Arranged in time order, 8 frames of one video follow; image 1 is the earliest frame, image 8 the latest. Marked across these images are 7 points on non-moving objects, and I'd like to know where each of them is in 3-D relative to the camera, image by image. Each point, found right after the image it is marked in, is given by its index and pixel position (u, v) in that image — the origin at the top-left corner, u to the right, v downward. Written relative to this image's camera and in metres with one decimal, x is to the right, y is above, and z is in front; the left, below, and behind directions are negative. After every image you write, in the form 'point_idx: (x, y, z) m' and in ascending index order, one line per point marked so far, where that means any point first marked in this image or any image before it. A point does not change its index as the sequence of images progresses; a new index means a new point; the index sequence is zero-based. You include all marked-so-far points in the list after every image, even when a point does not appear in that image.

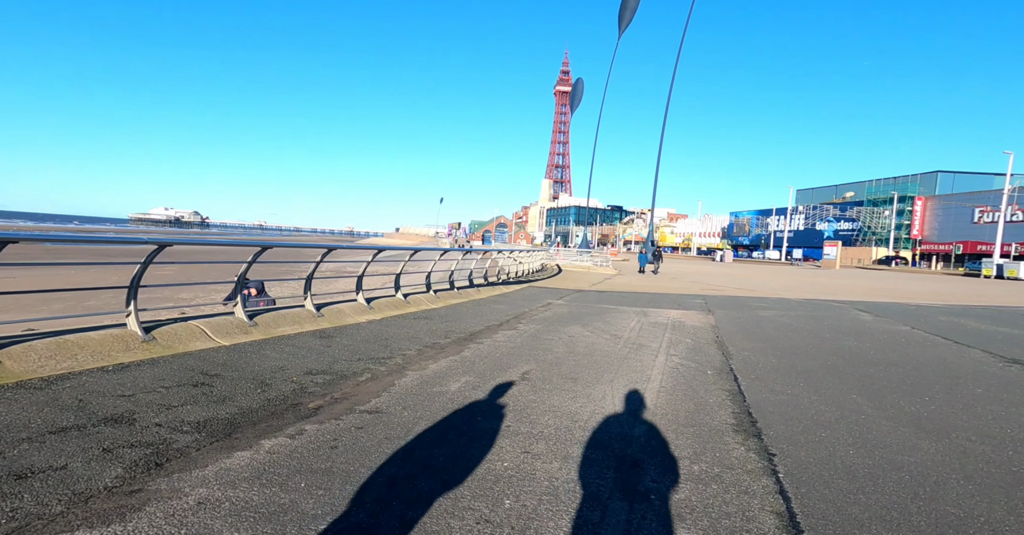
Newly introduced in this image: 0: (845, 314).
0: (+7.7, -1.1, +12.3) m
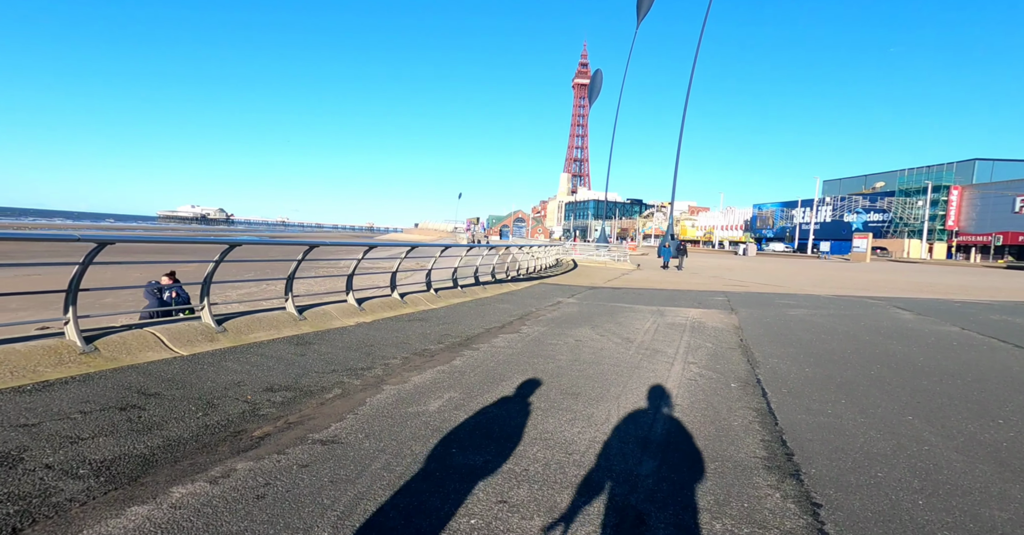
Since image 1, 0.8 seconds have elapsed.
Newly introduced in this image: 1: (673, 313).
0: (+7.8, -1.0, +11.2) m
1: (+3.6, -1.1, +12.1) m
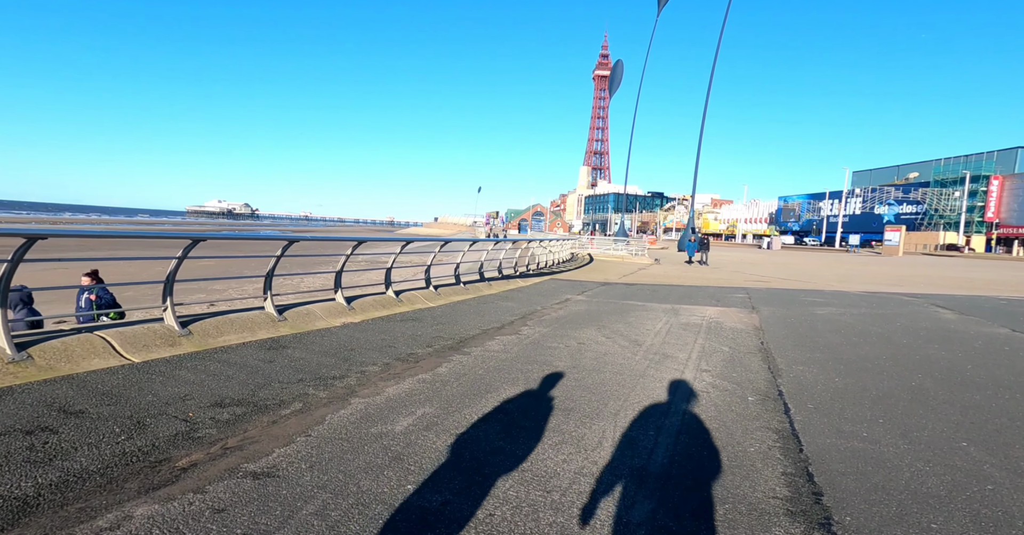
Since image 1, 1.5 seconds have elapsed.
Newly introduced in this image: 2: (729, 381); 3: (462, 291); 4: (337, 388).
0: (+7.9, -0.9, +10.3) m
1: (+3.7, -1.0, +11.3) m
2: (+2.4, -1.2, +5.9) m
3: (-1.1, -0.5, +11.5) m
4: (-1.6, -1.1, +5.0) m
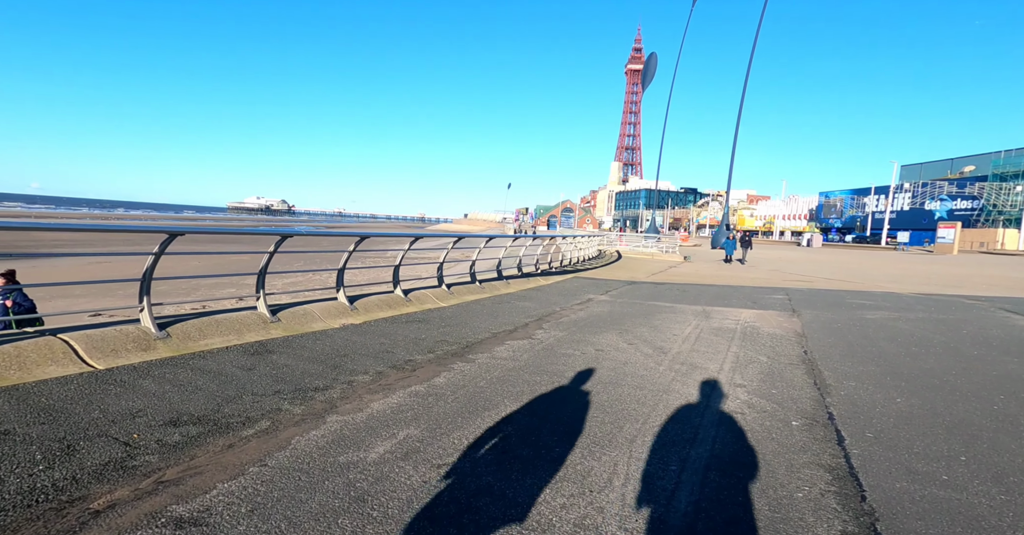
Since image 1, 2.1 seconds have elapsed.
0: (+8.2, -0.9, +9.2) m
1: (+4.1, -0.9, +10.4) m
2: (+2.4, -1.3, +5.1) m
3: (-0.7, -0.5, +10.8) m
4: (-1.6, -1.1, +4.4) m
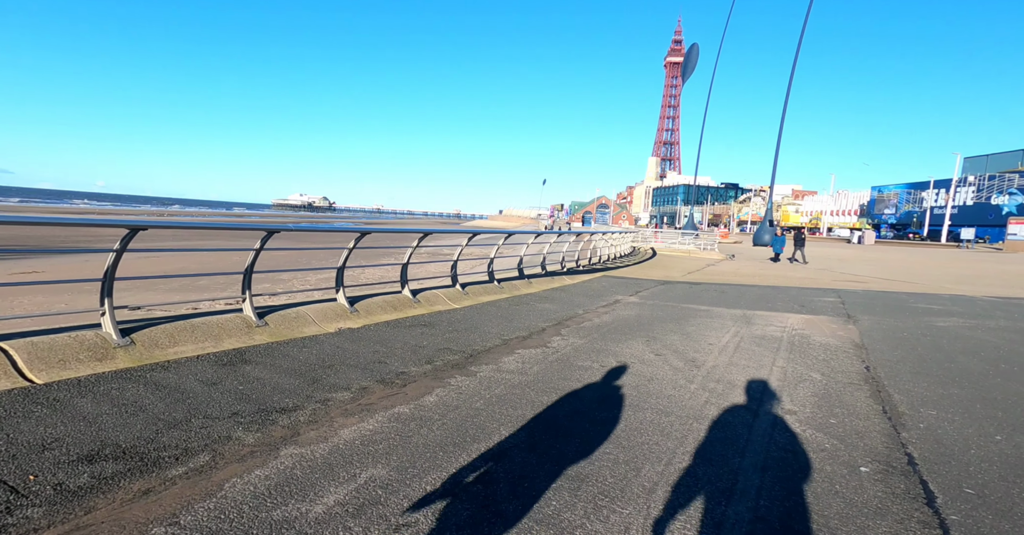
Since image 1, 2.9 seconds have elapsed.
0: (+8.4, -0.9, +7.9) m
1: (+4.4, -0.9, +9.4) m
2: (+2.4, -1.3, +4.1) m
3: (-0.3, -0.4, +10.1) m
4: (-1.6, -1.1, +3.7) m
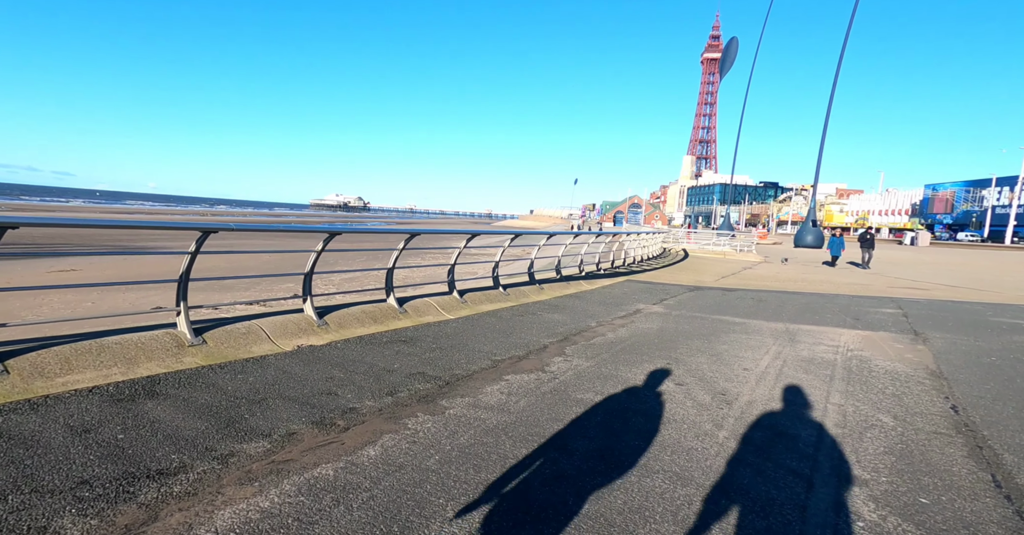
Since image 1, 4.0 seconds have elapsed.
0: (+8.4, -1.0, +6.3) m
1: (+4.5, -1.0, +8.0) m
2: (+2.2, -1.4, +2.9) m
3: (-0.2, -0.5, +9.0) m
4: (-1.9, -1.2, +2.7) m
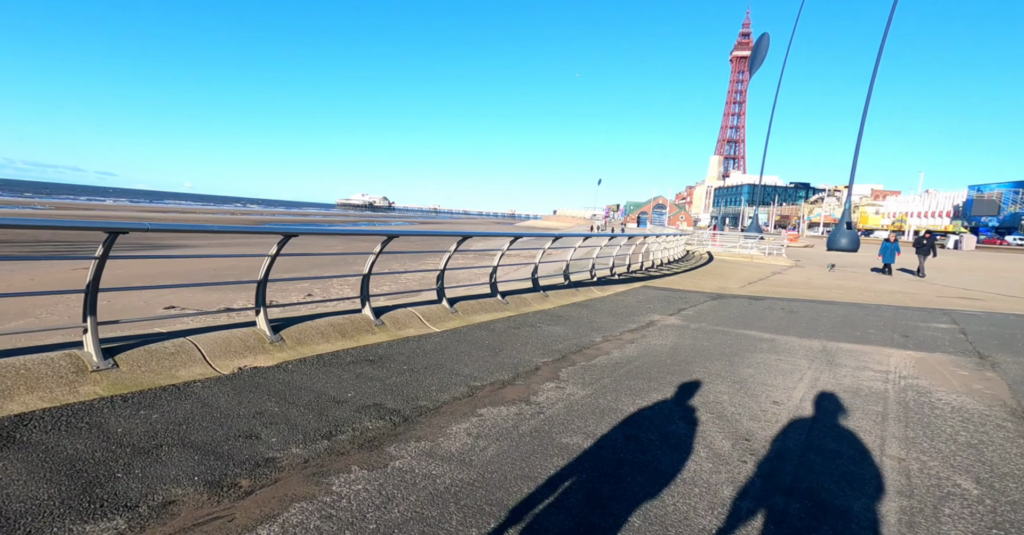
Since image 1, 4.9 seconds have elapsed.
0: (+8.2, -1.2, +5.0) m
1: (+4.4, -1.2, +6.8) m
2: (+1.9, -1.5, +1.8) m
3: (-0.2, -0.6, +8.1) m
4: (-2.2, -1.3, +1.9) m
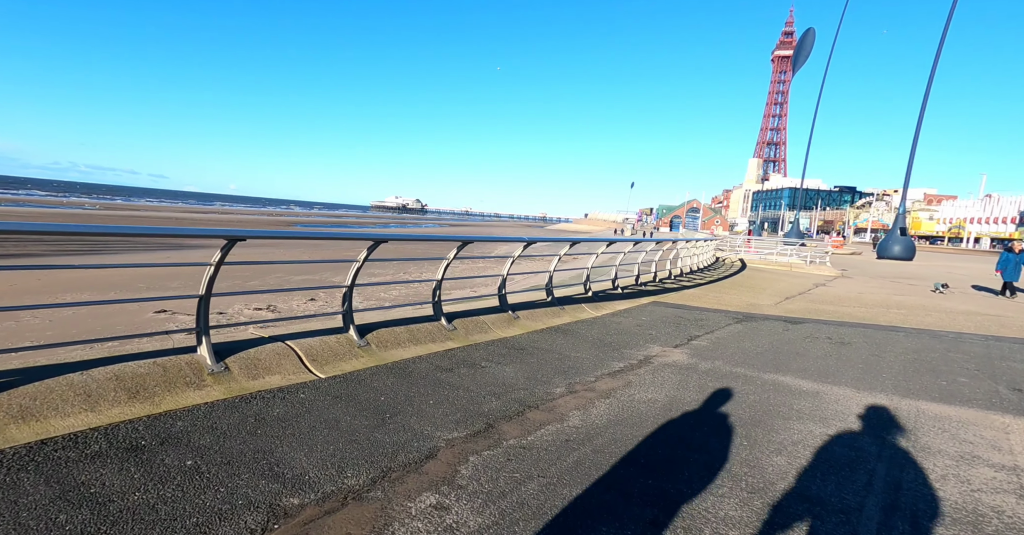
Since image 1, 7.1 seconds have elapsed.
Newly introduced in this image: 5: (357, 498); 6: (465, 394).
0: (+7.4, -1.5, +2.3) m
1: (+3.6, -1.4, +4.4) m
2: (+0.8, -1.6, -0.4) m
3: (-0.9, -0.8, +5.9) m
4: (-3.3, -1.4, -0.2) m
5: (-0.8, -1.2, +2.9) m
6: (-0.3, -1.1, +4.7) m
